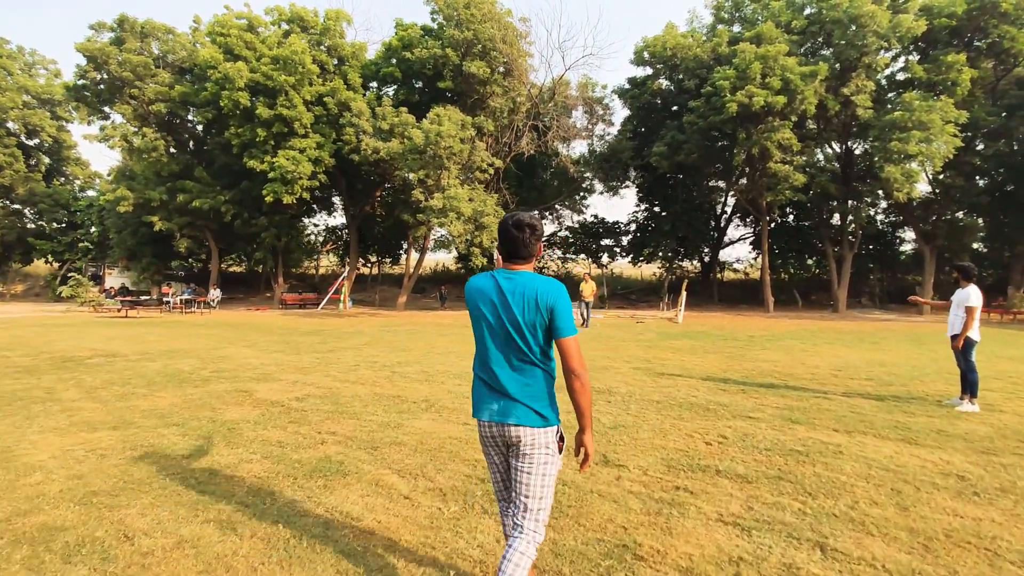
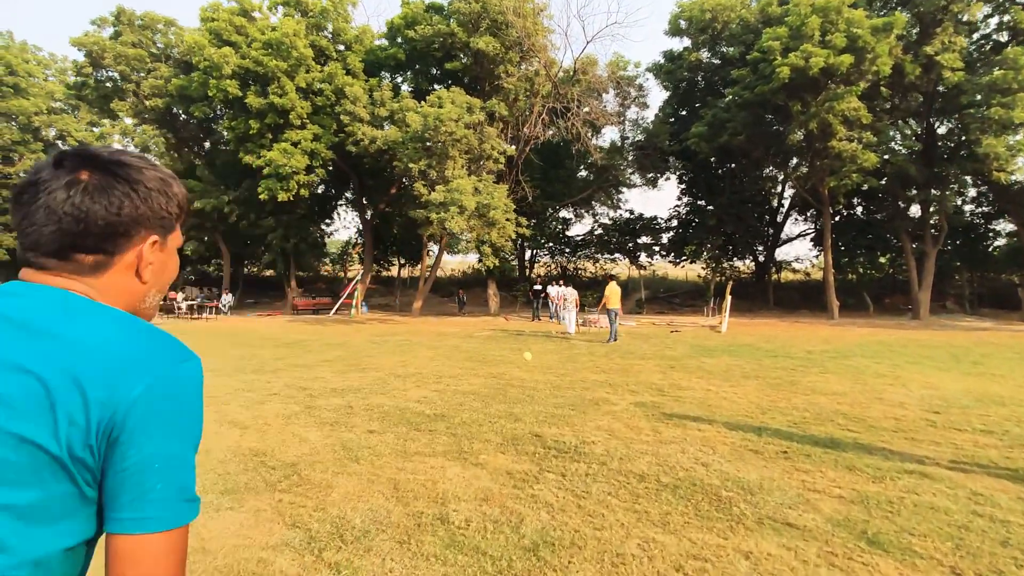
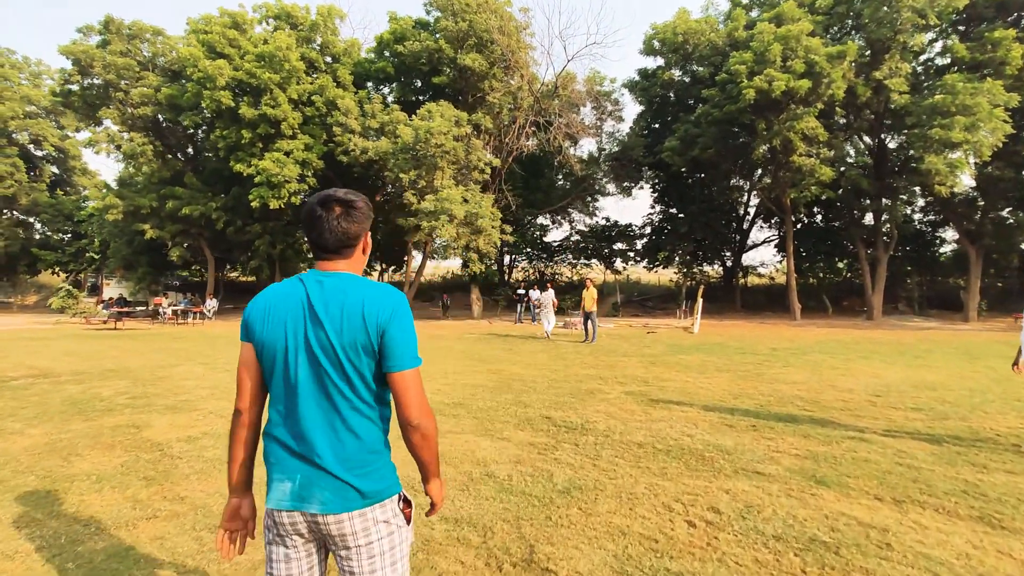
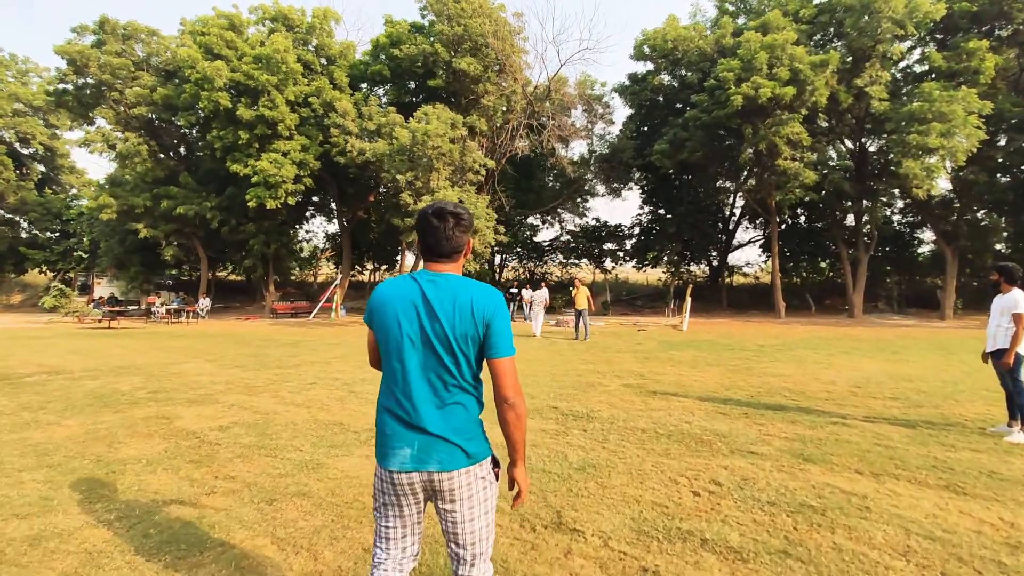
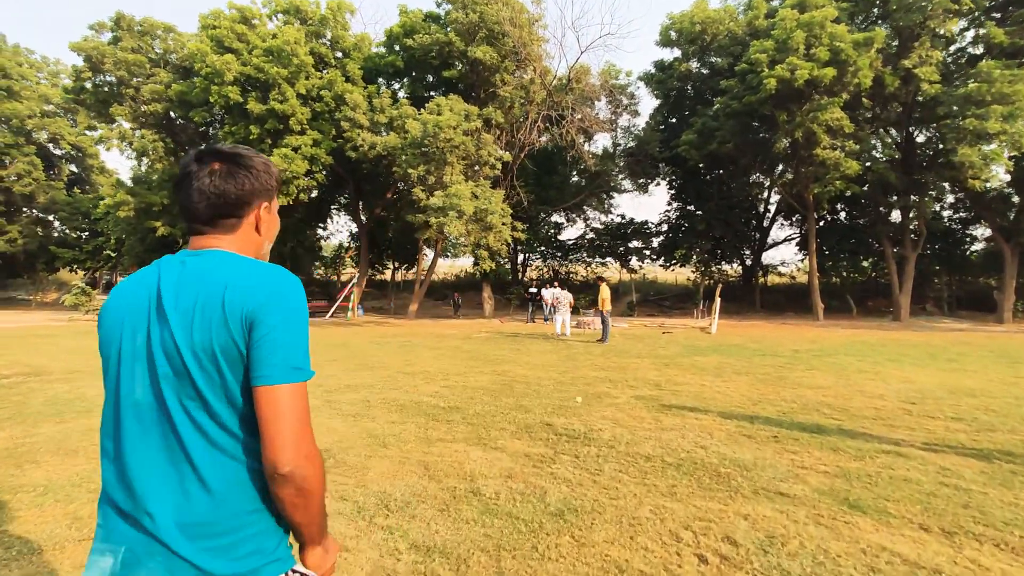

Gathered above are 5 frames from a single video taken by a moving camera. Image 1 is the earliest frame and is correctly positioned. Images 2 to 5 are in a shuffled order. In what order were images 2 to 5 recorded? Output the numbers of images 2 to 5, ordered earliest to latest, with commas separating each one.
4, 3, 5, 2
